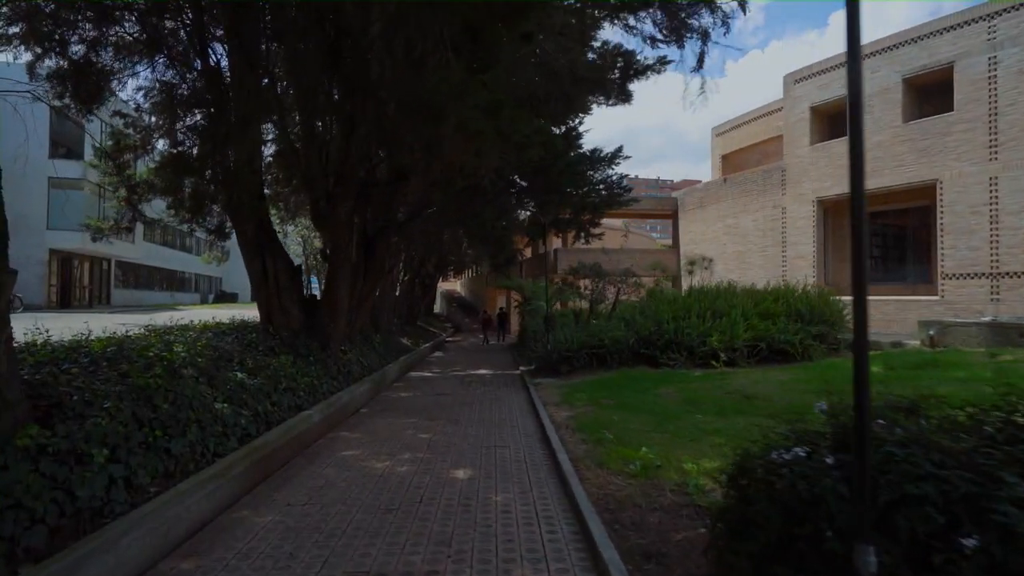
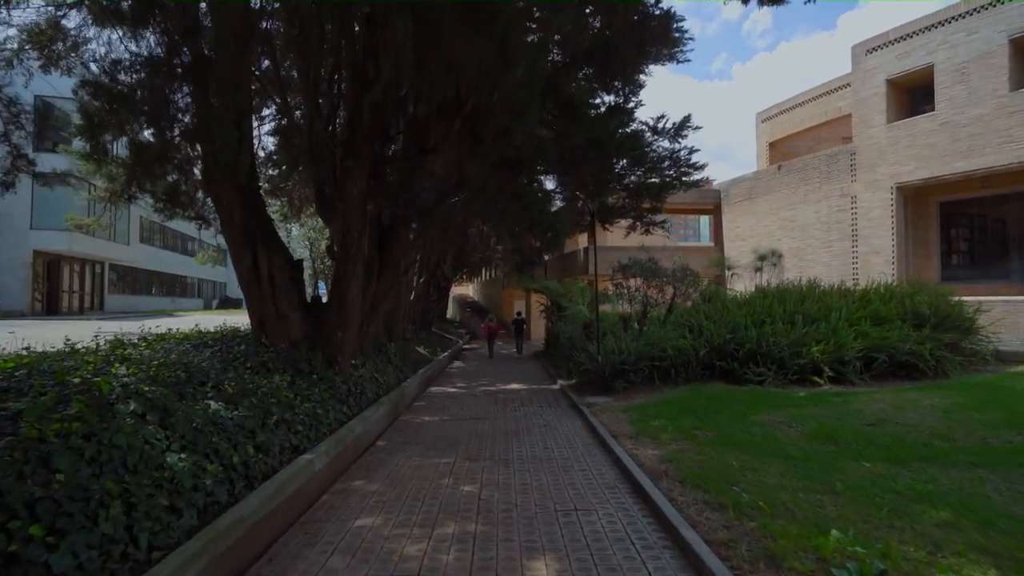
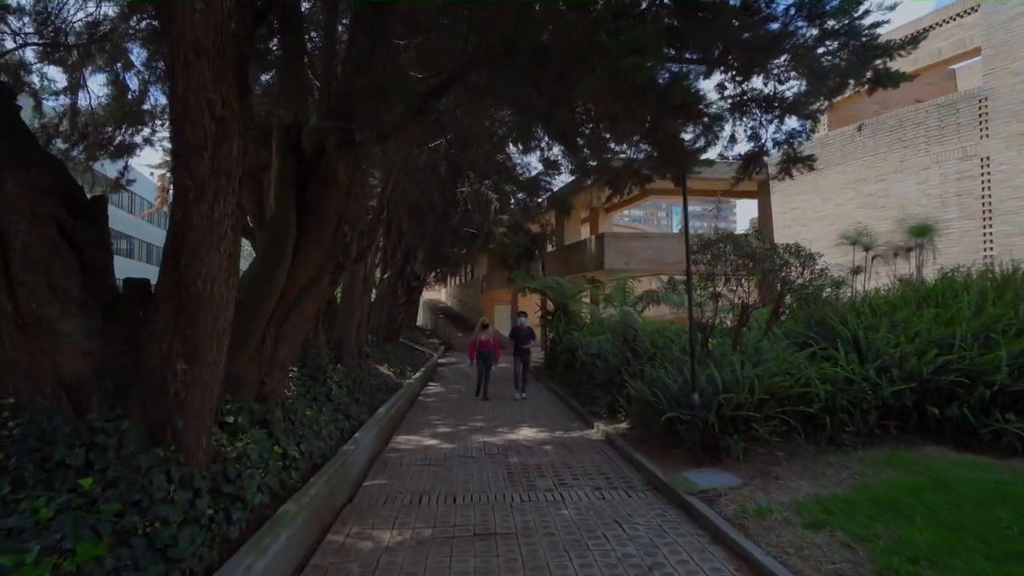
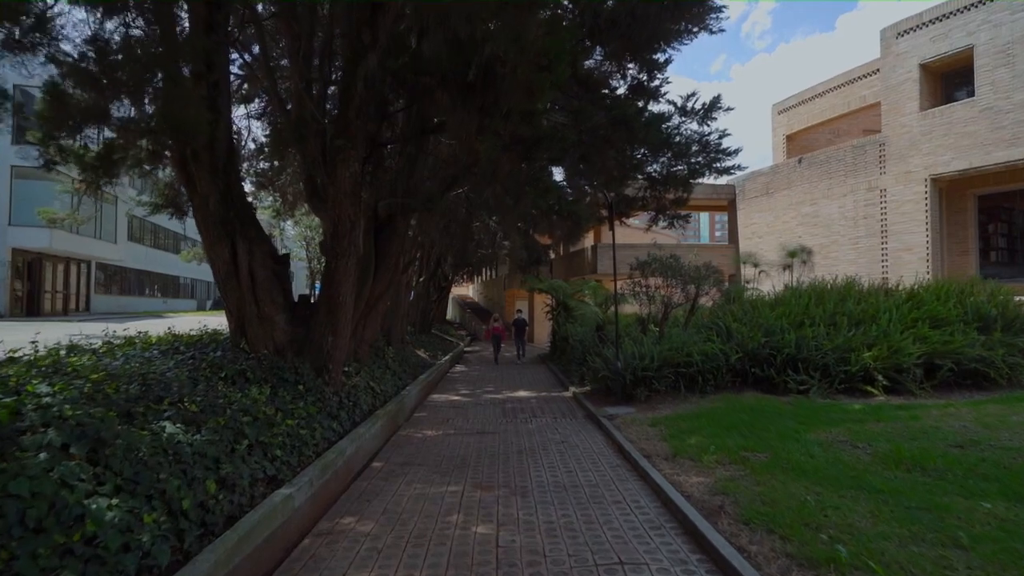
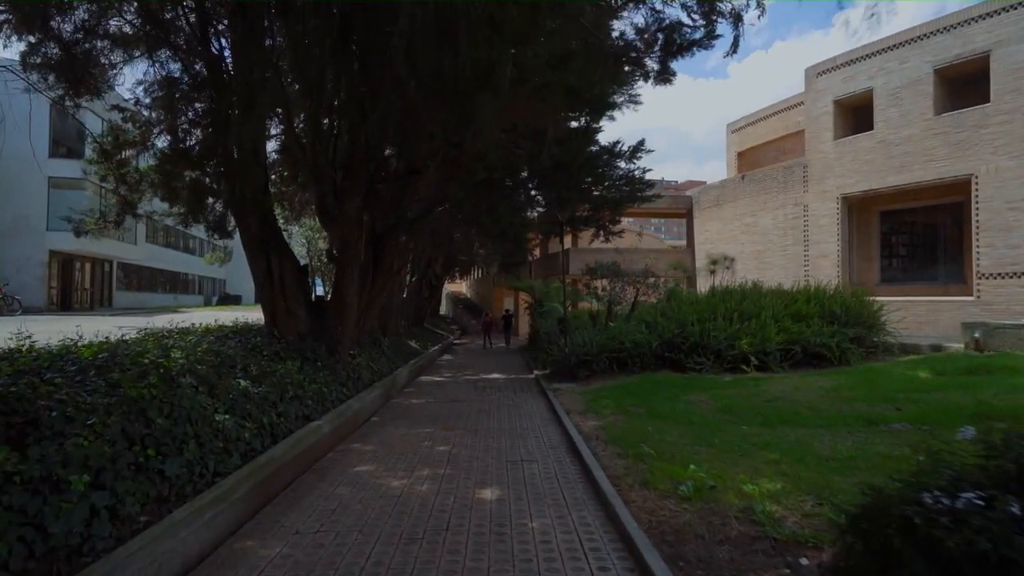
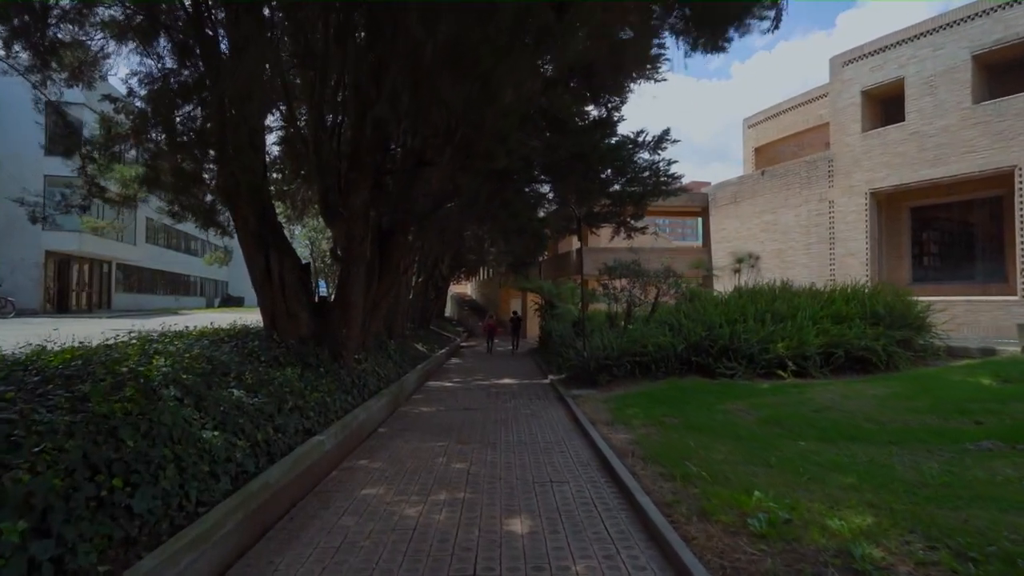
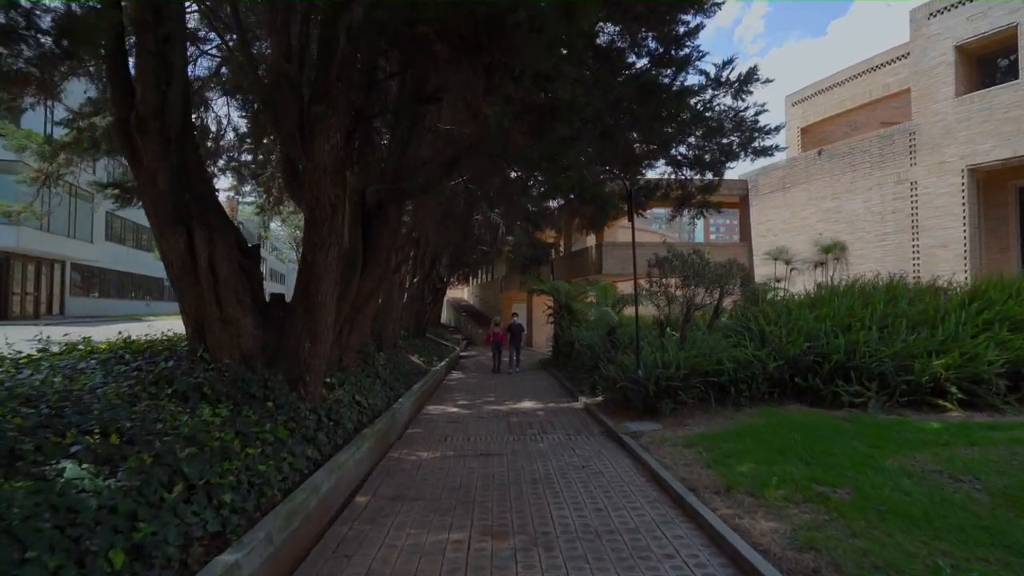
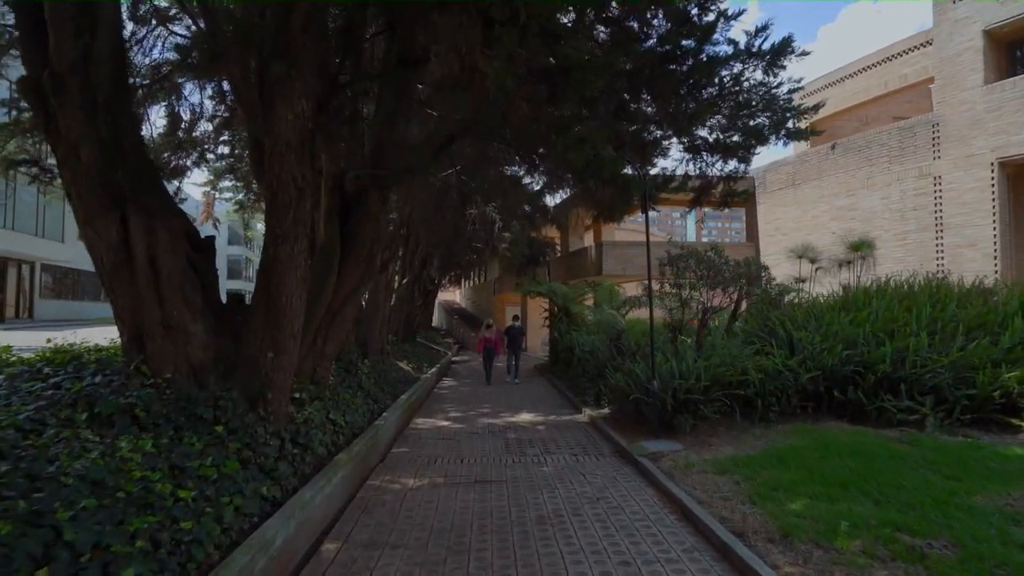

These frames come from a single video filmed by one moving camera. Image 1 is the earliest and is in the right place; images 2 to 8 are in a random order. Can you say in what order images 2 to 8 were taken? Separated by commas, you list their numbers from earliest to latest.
5, 6, 2, 4, 7, 8, 3
